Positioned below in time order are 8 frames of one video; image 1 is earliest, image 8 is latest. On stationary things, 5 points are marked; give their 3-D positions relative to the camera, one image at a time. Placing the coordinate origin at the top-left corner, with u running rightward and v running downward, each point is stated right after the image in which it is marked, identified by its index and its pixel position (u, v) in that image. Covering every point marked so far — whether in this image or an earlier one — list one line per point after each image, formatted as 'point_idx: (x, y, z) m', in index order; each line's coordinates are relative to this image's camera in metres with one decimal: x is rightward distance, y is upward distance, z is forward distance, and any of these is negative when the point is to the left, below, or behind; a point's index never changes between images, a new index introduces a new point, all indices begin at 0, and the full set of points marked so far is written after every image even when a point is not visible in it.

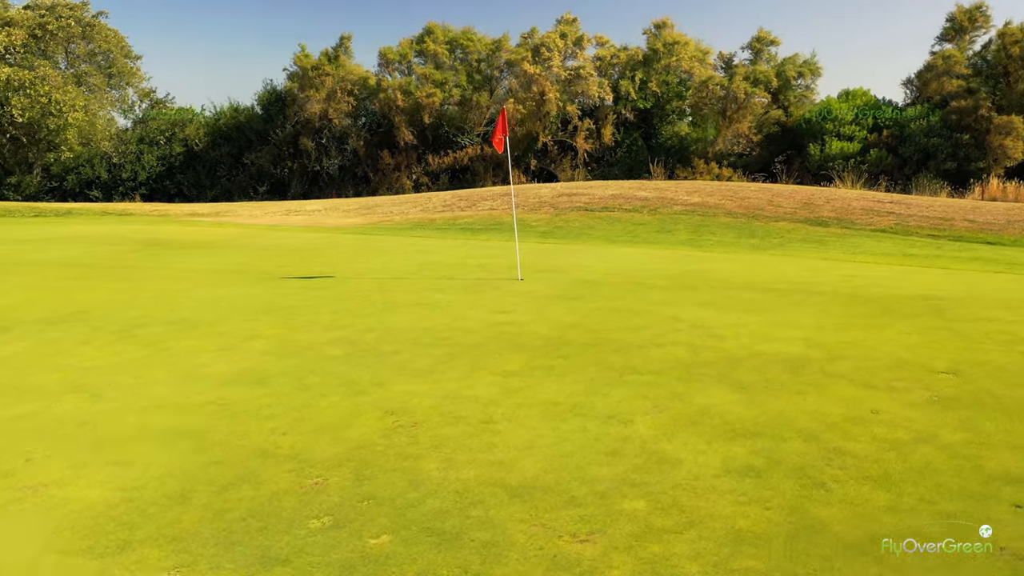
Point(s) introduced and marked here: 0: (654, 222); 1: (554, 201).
0: (+2.6, +1.2, +14.8) m
1: (+0.9, +1.8, +16.9) m
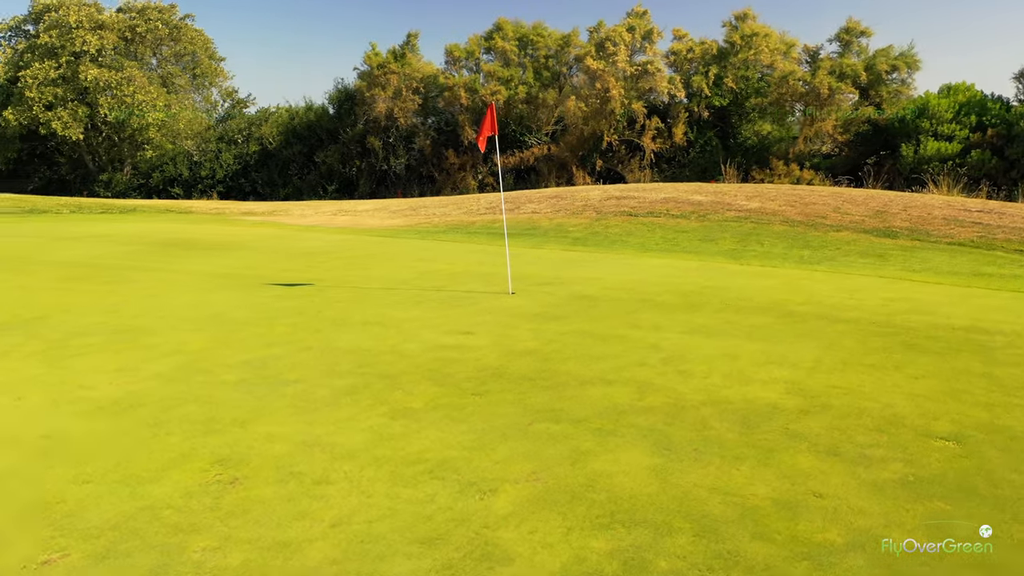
0: (+3.1, +1.0, +13.5) m
1: (+1.7, +1.6, +15.8) m
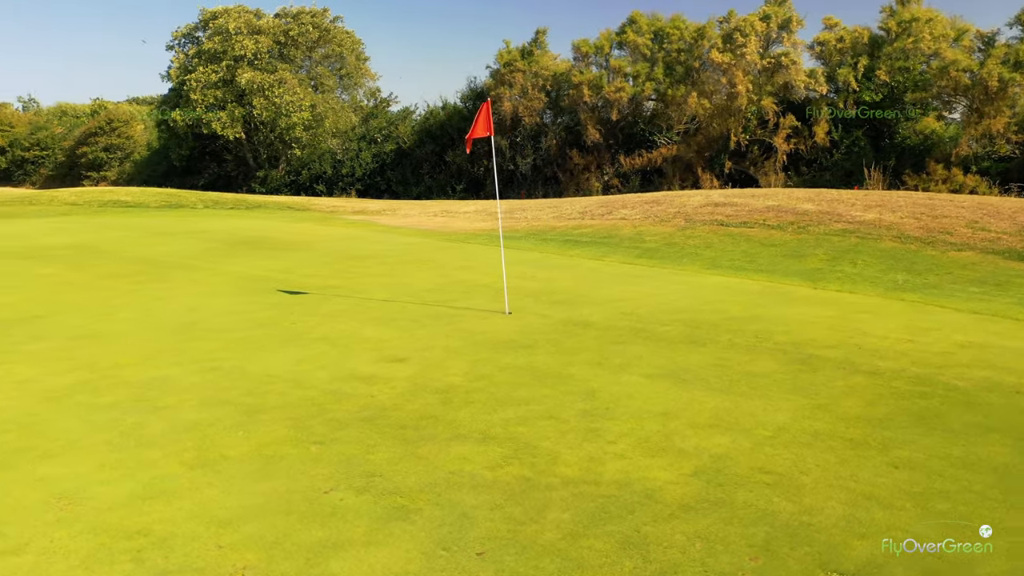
0: (+4.0, +0.6, +11.8) m
1: (+3.2, +1.3, +14.3) m
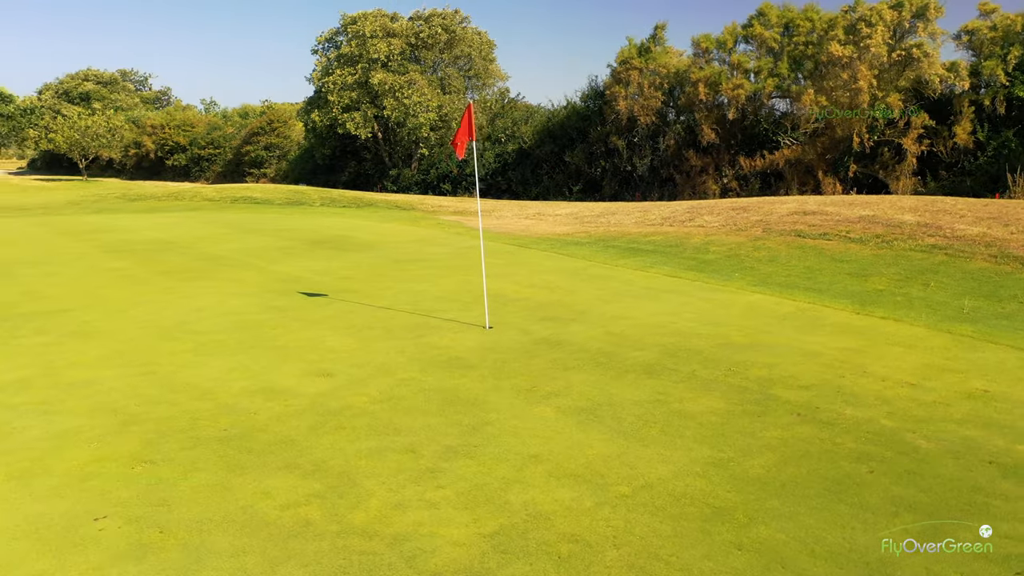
0: (+4.5, +0.4, +10.5) m
1: (+4.3, +1.1, +13.1) m
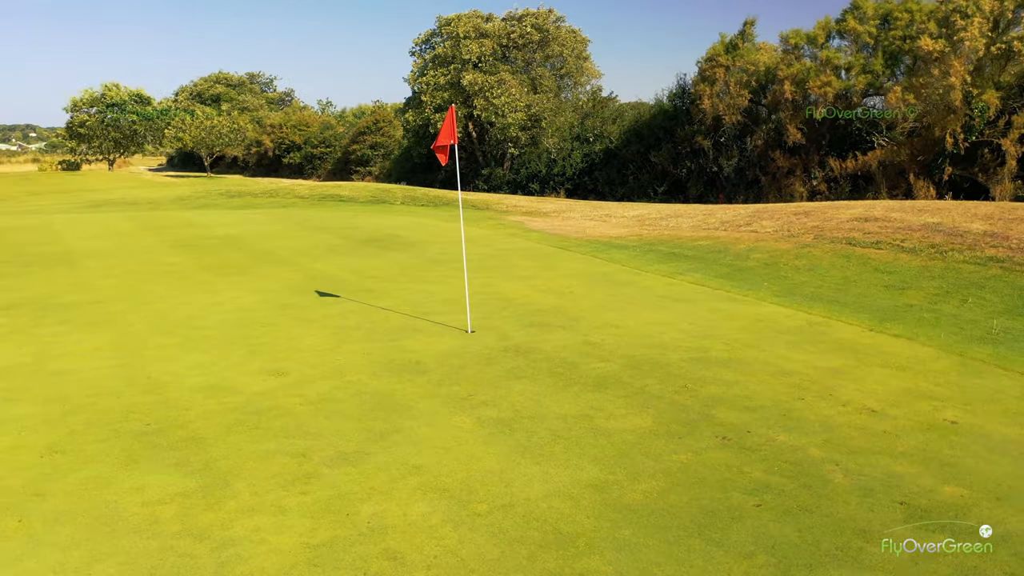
0: (+4.7, +0.2, +9.7) m
1: (+4.9, +0.9, +12.4) m
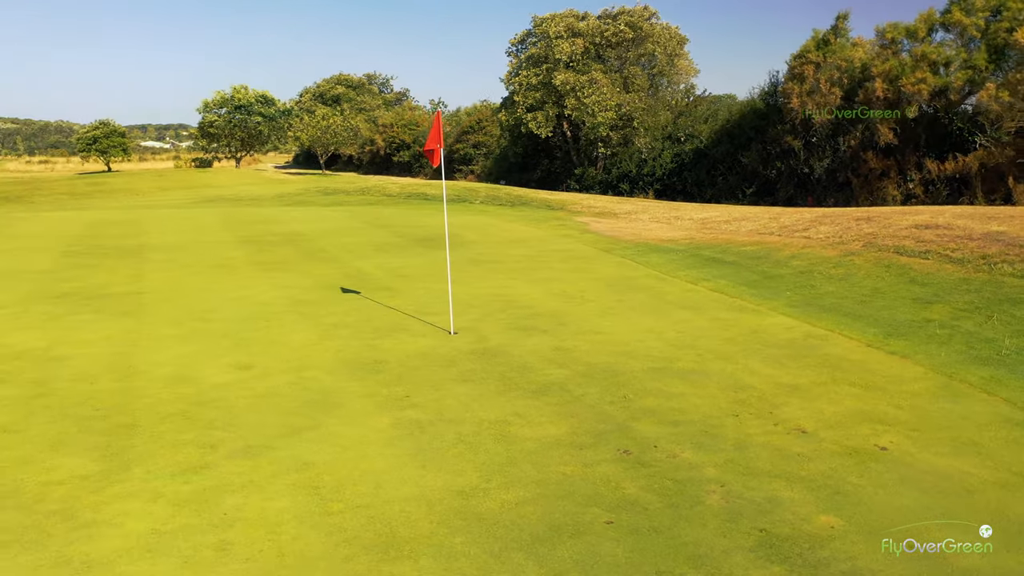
0: (+4.8, 0.0, +9.0) m
1: (+5.4, +0.8, +11.7) m
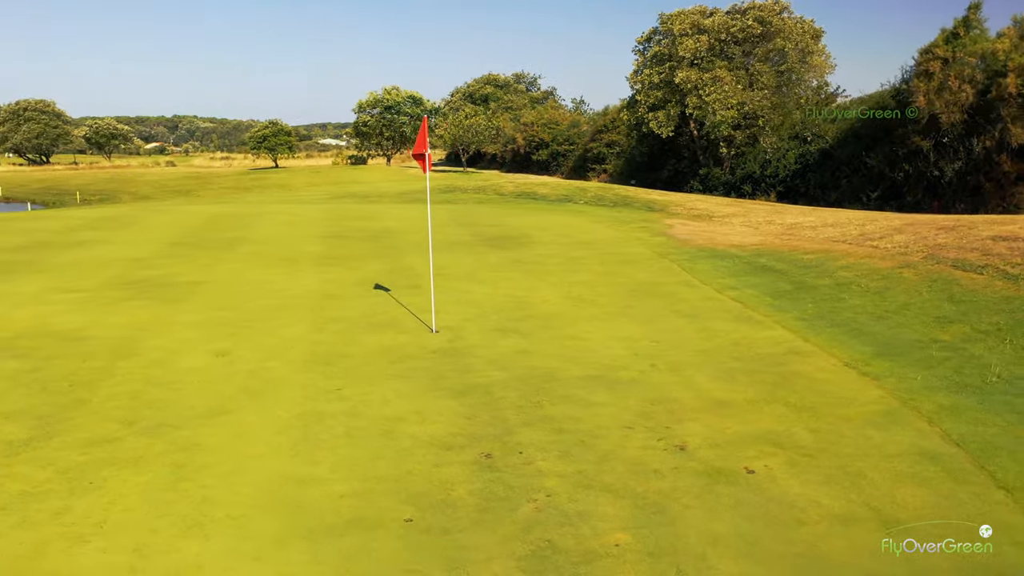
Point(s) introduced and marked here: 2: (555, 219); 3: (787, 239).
0: (+4.8, -0.1, +8.3) m
1: (+5.9, +0.6, +10.7) m
2: (+1.0, +1.6, +19.0) m
3: (+4.8, +0.9, +14.4) m
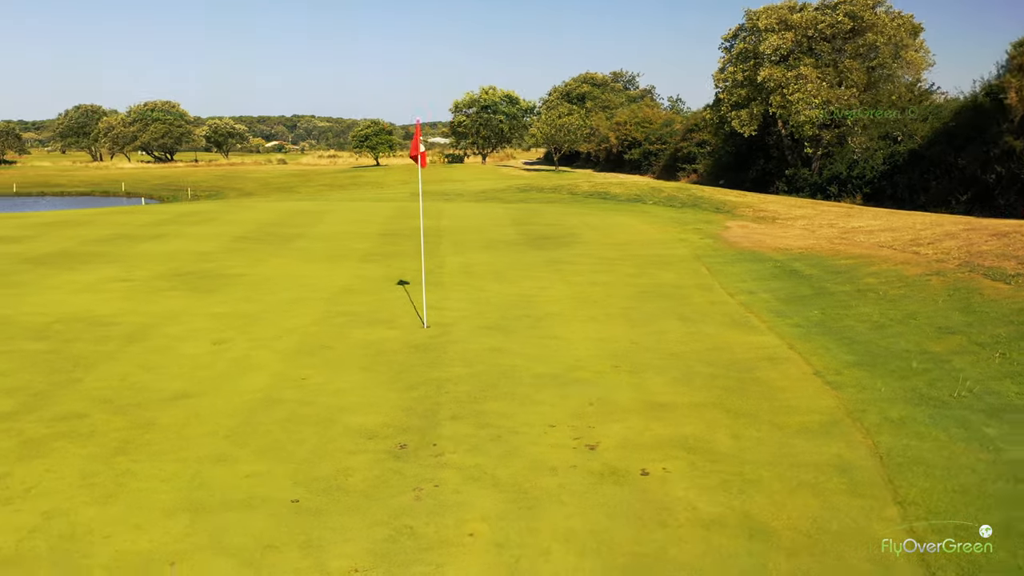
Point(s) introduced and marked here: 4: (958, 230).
0: (+4.7, -0.2, +7.8) m
1: (+6.1, +0.4, +10.2) m
2: (+2.3, +1.6, +19.0) m
3: (+5.5, +0.8, +14.0) m
4: (+7.2, +1.0, +13.2) m
